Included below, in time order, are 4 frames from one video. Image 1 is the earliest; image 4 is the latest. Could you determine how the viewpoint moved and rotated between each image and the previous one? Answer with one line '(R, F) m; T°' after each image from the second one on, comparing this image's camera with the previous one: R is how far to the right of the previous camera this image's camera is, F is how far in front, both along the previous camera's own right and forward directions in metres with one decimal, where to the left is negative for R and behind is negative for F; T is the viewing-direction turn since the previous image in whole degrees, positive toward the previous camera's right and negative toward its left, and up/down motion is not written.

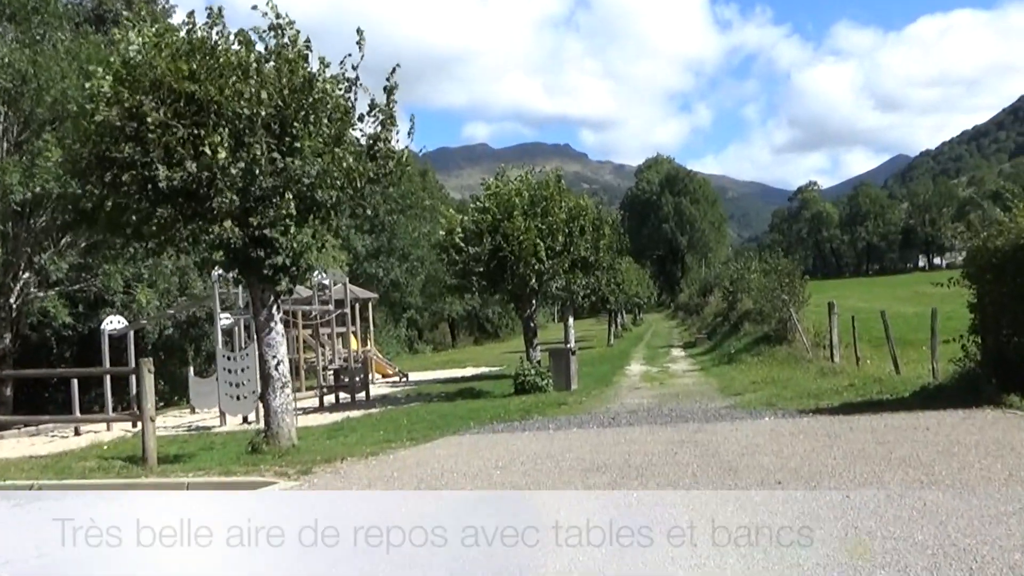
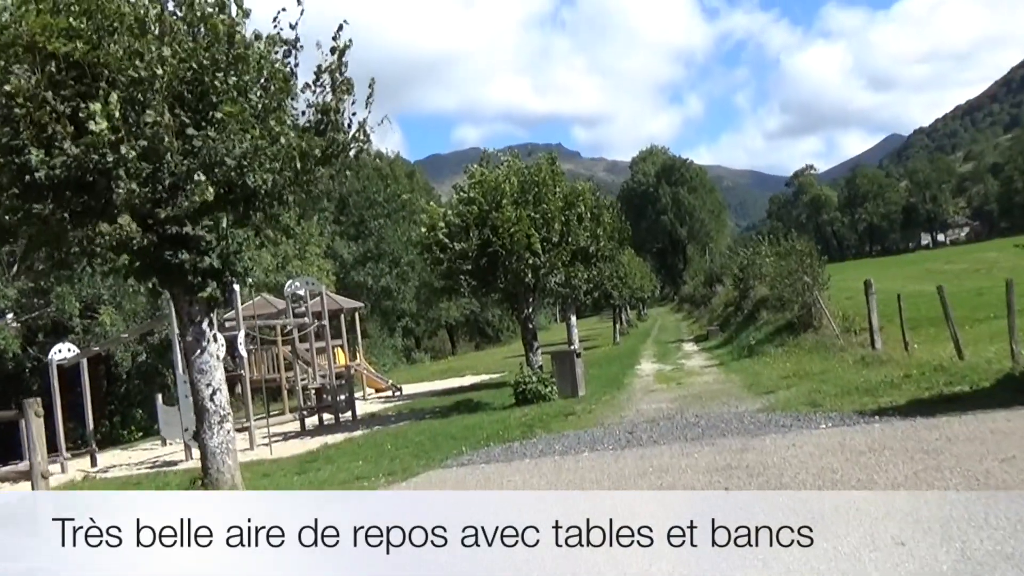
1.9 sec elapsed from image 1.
(+0.2, +2.6) m; 0°
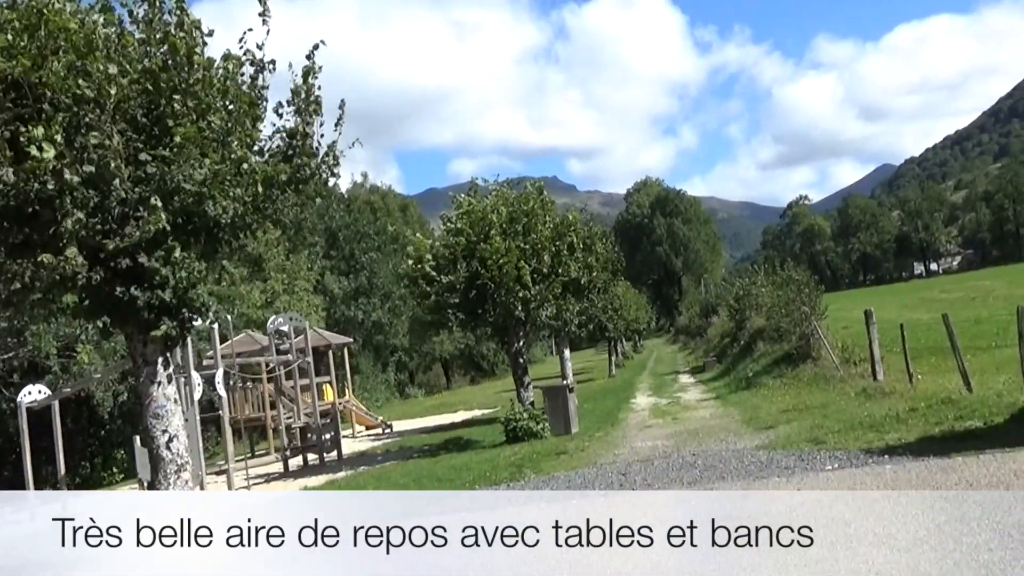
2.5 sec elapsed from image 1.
(+0.2, +0.7) m; 0°
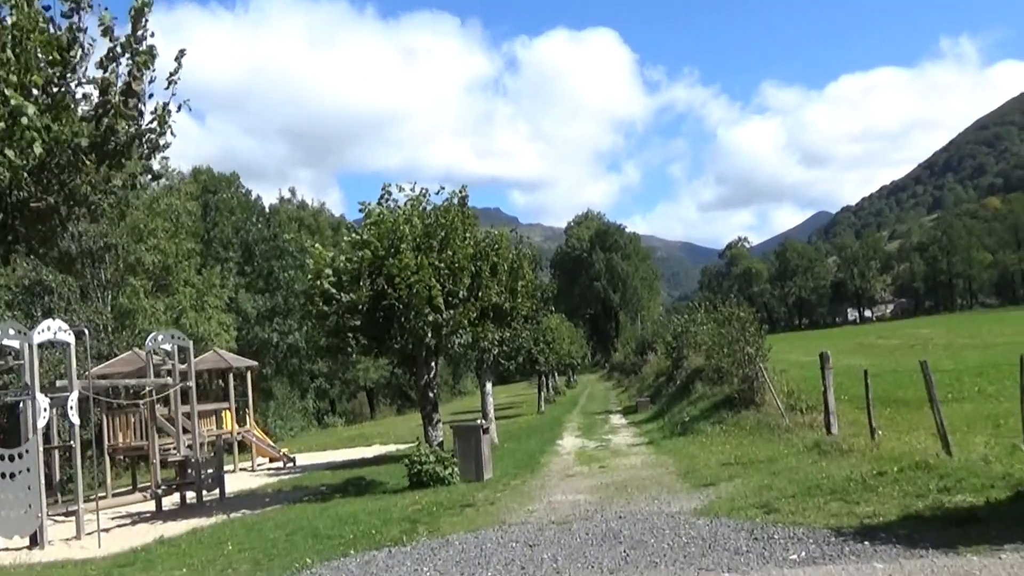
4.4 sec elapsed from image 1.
(+0.6, +2.6) m; +4°
